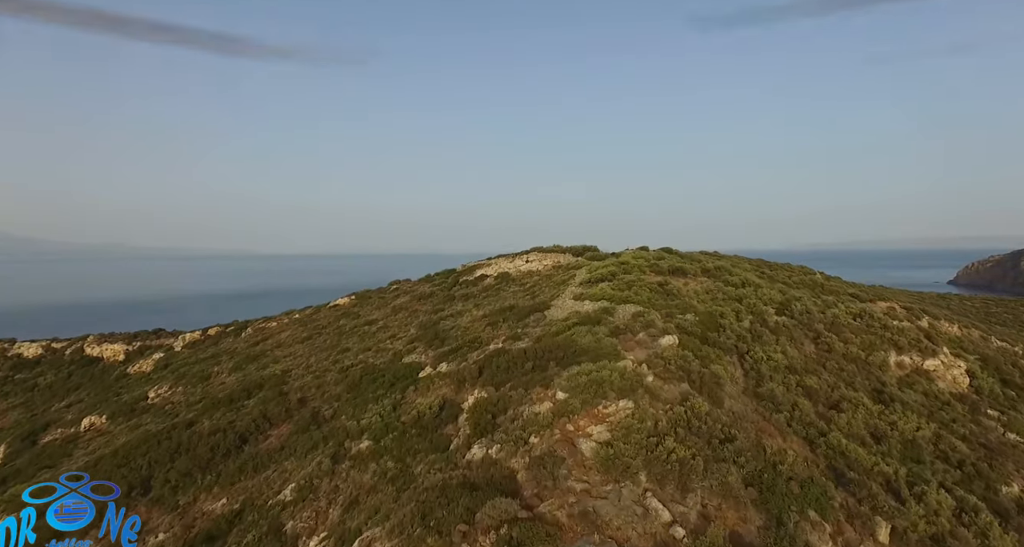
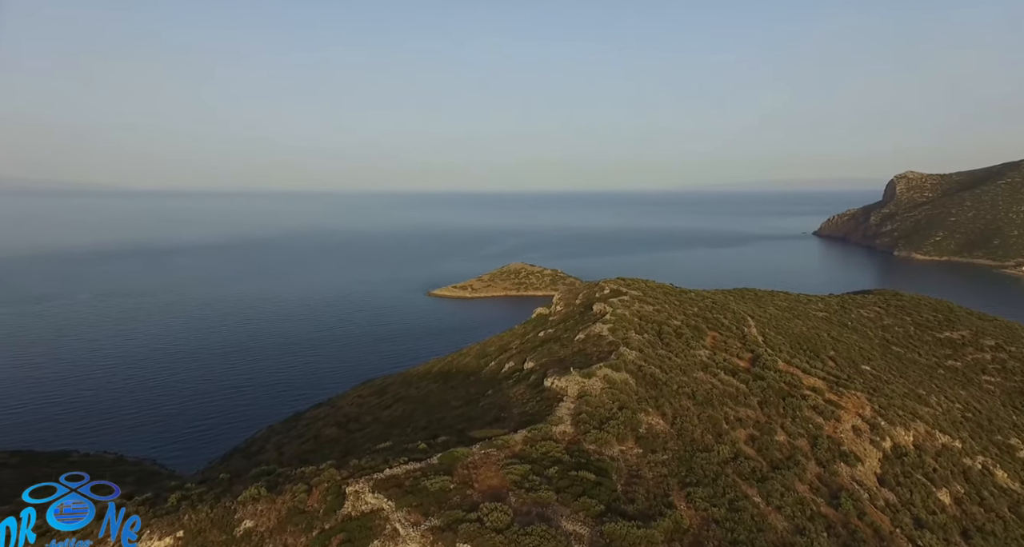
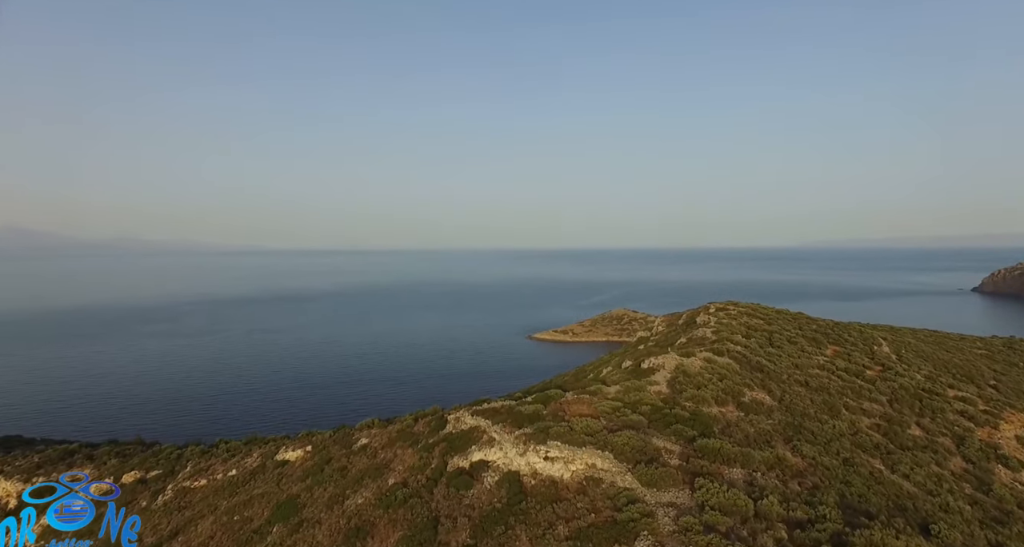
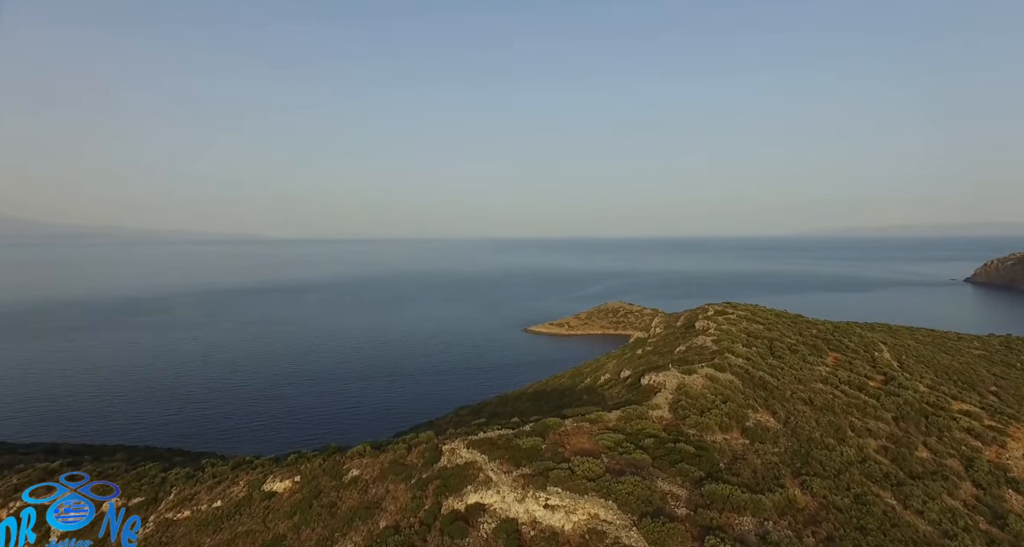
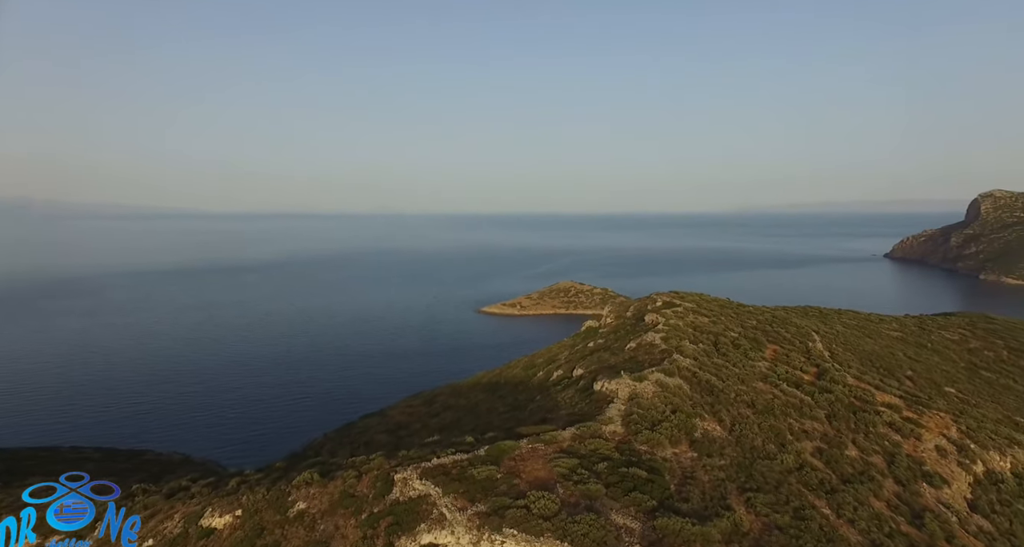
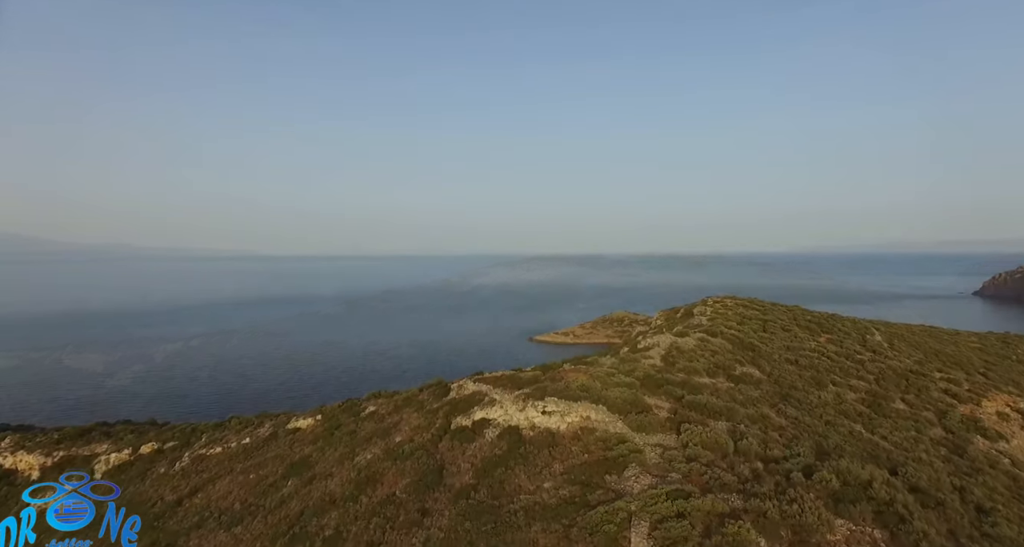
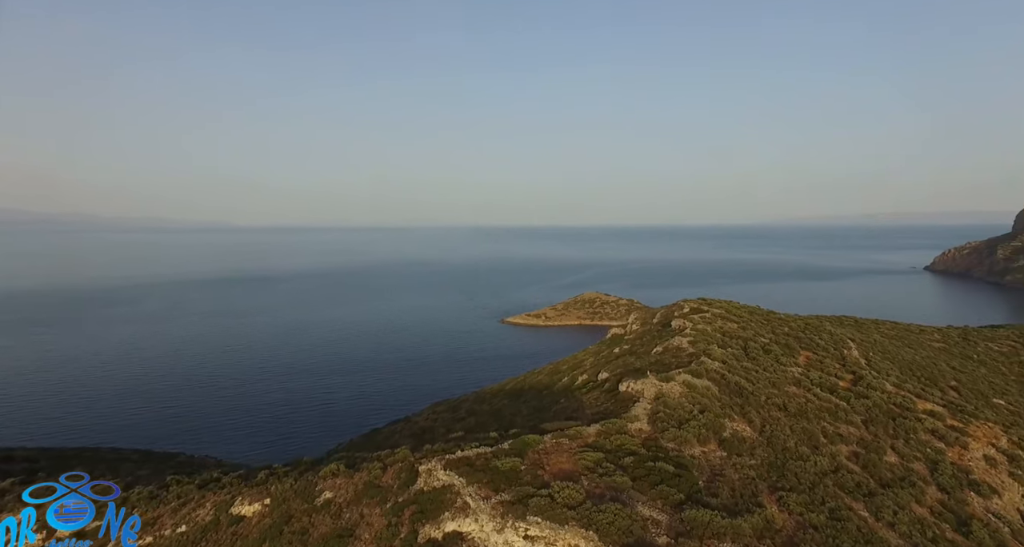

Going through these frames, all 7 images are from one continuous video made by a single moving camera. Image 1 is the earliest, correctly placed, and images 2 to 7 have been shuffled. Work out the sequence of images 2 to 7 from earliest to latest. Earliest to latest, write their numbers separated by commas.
6, 3, 4, 7, 5, 2
